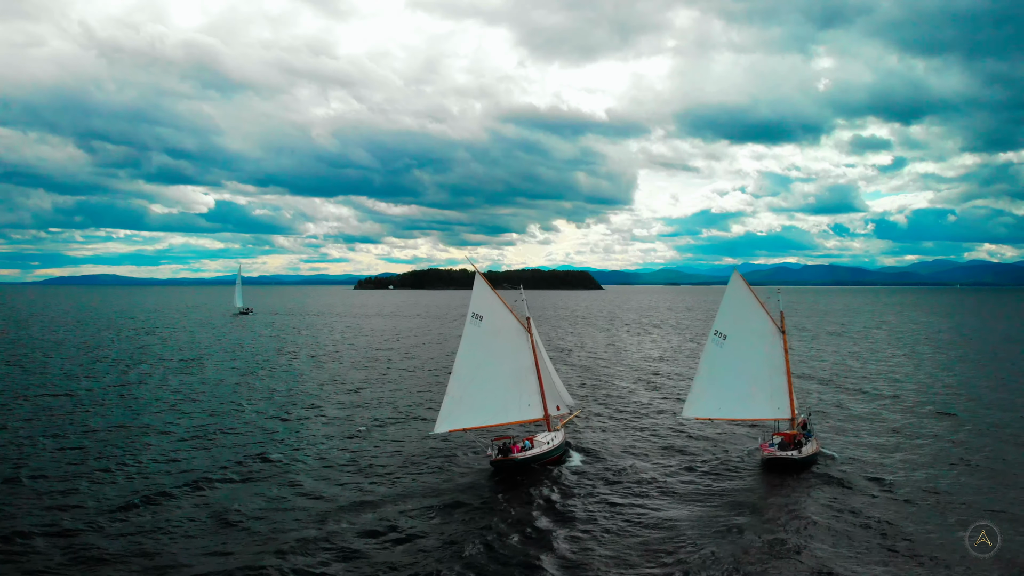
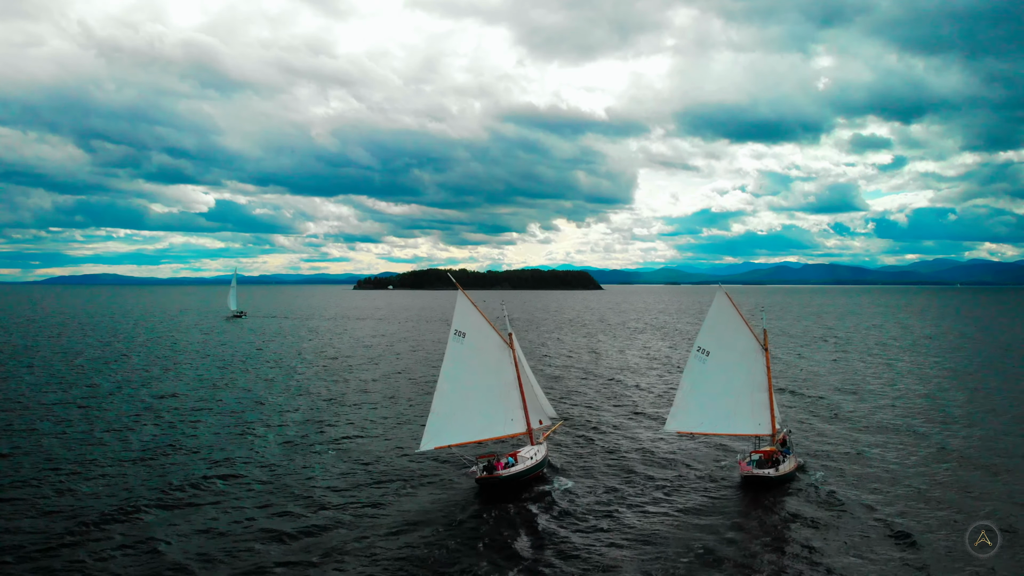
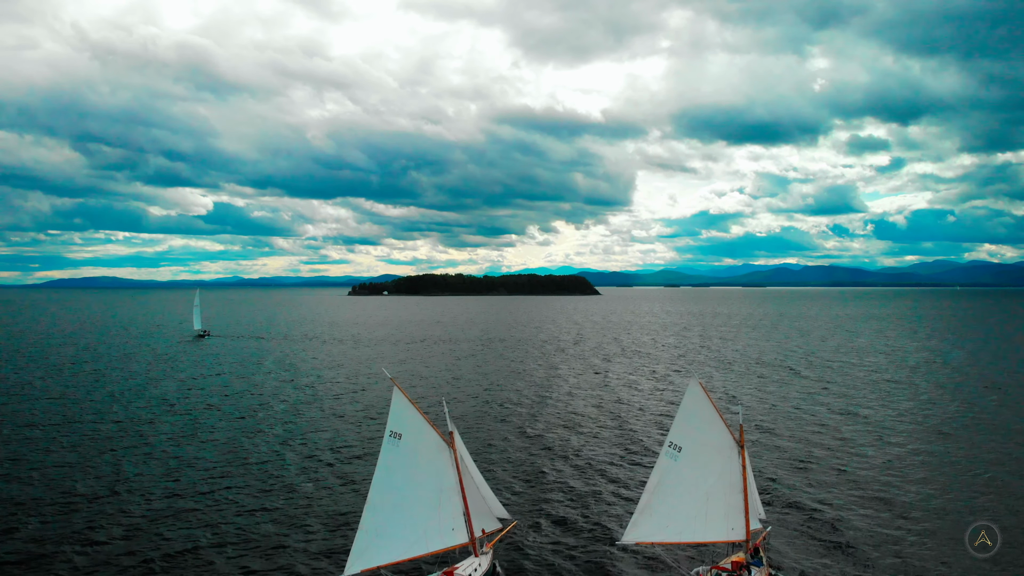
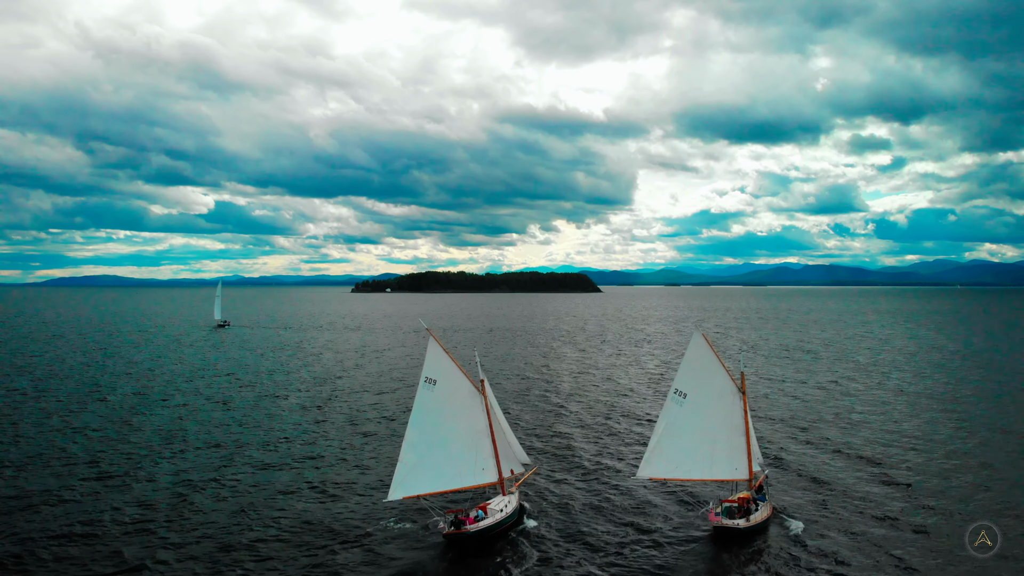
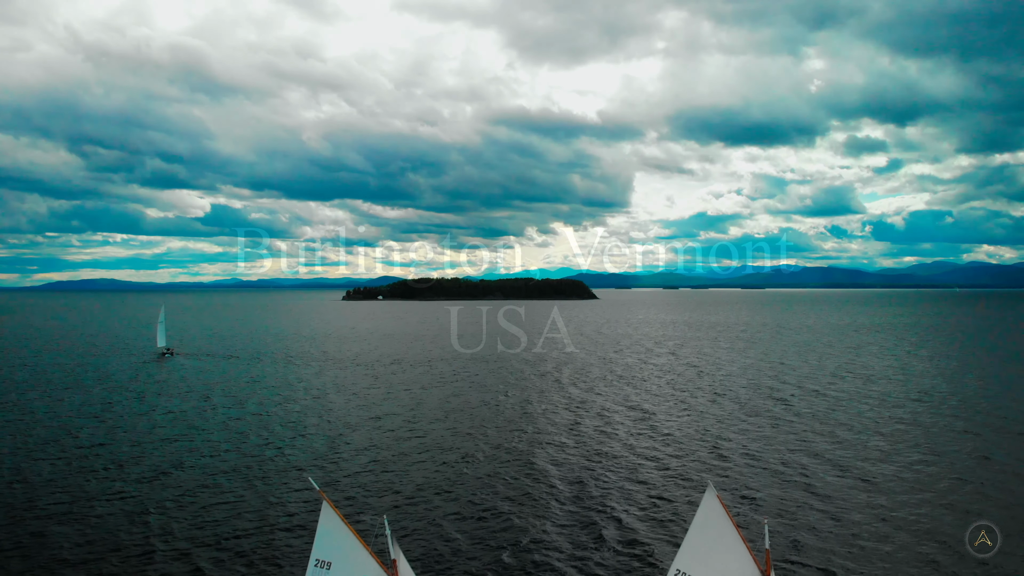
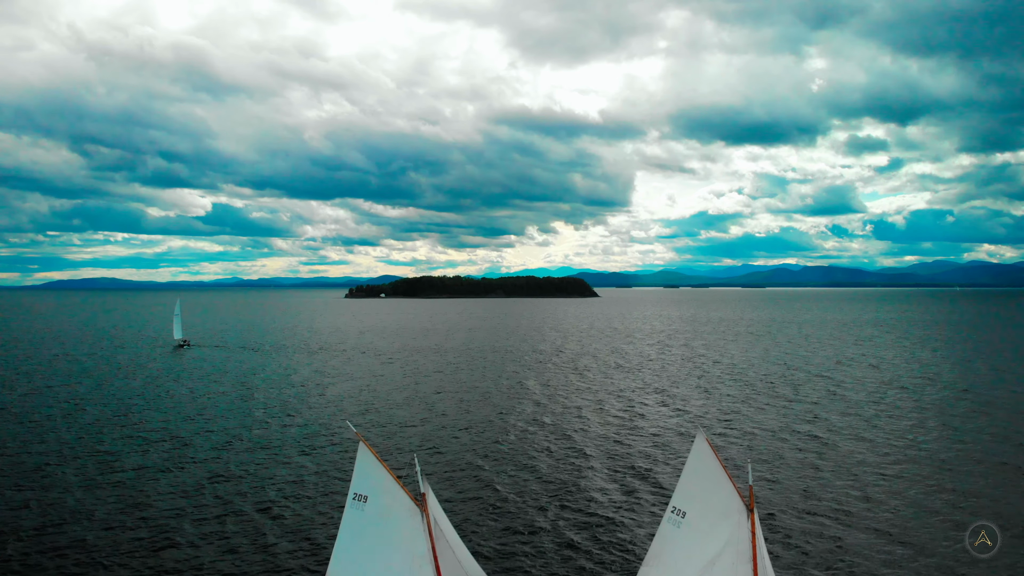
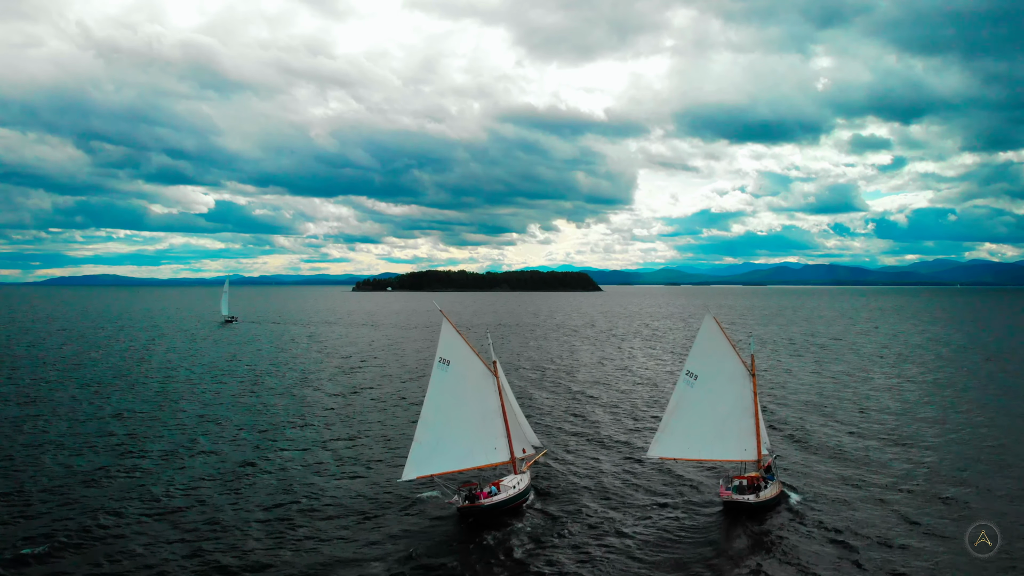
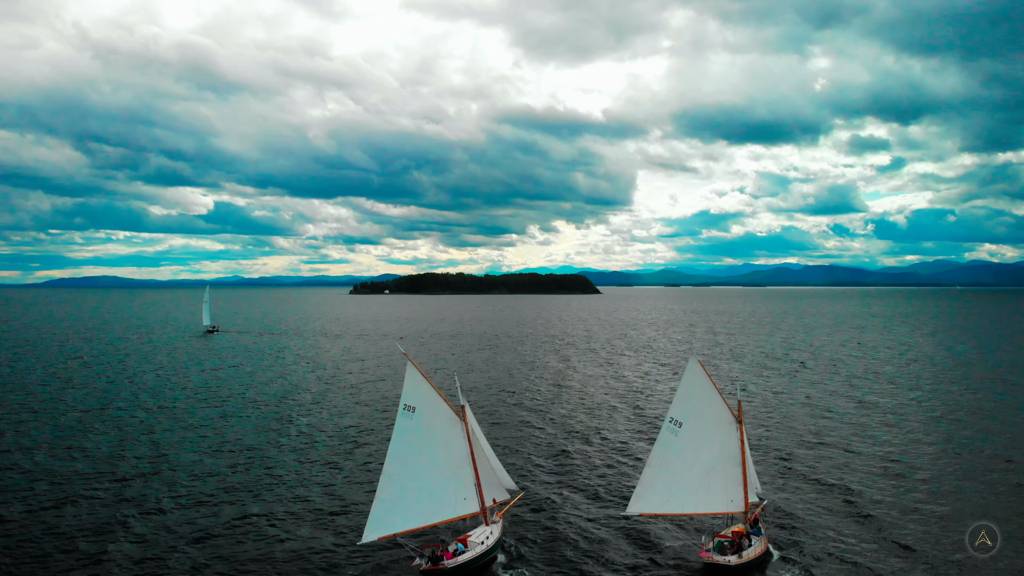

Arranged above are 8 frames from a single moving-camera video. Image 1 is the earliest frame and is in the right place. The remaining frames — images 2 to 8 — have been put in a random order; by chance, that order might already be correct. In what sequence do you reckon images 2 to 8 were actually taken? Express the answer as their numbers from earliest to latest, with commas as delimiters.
2, 7, 4, 8, 3, 6, 5
